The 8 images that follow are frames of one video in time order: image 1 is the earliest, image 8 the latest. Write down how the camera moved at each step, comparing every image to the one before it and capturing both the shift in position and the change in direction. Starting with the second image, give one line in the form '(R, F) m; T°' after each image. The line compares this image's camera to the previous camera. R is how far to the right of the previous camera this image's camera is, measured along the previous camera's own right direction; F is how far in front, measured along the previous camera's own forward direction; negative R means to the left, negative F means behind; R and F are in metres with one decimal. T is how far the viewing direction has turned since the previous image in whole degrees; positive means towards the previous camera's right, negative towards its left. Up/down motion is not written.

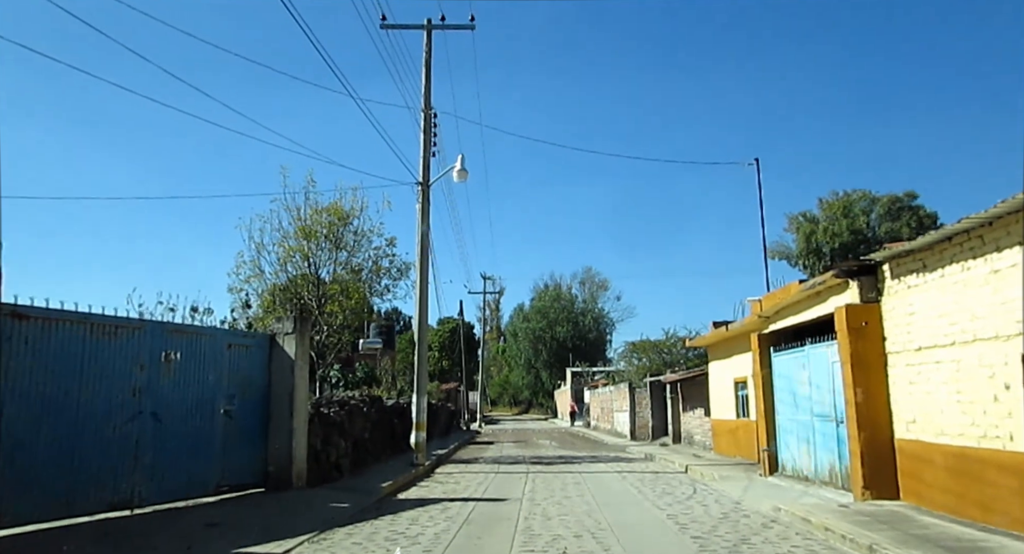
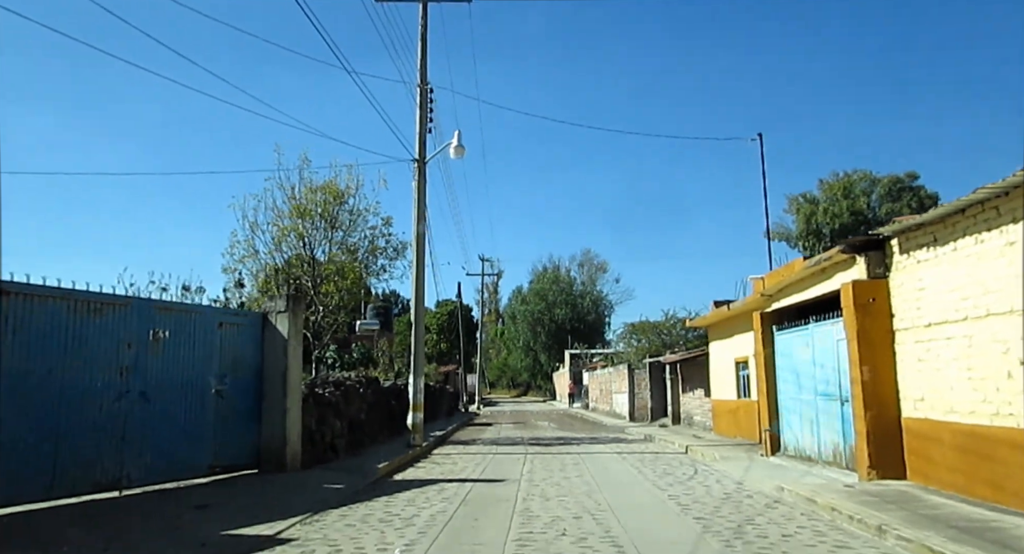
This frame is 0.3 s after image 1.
(0.0, +0.3) m; 0°
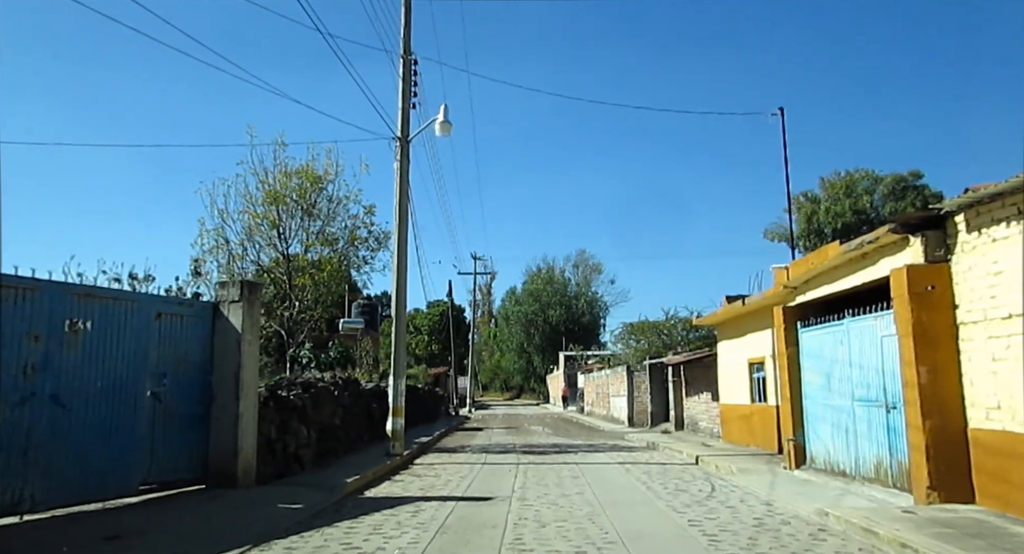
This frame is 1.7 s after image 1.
(0.0, +2.1) m; 0°
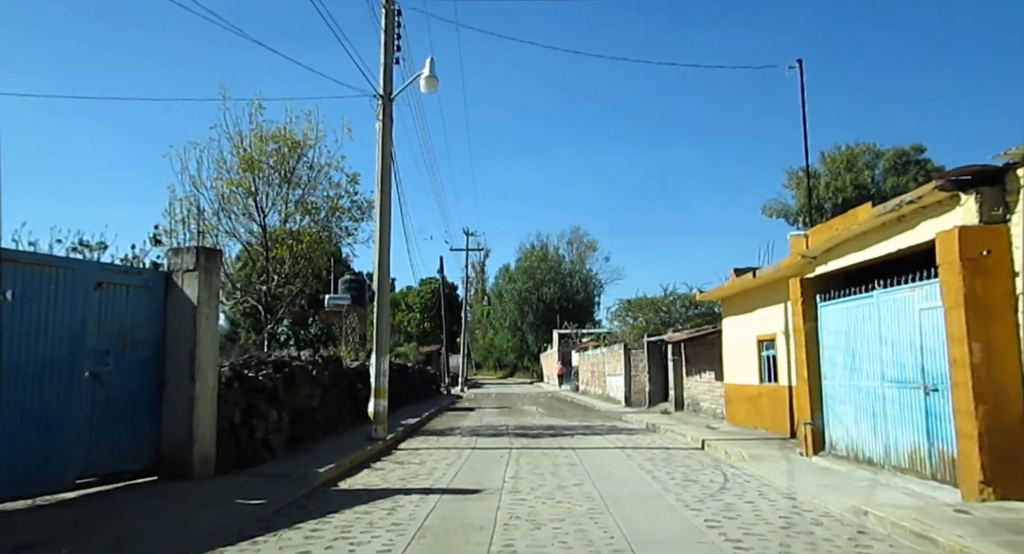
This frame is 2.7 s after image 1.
(0.0, +1.5) m; 0°
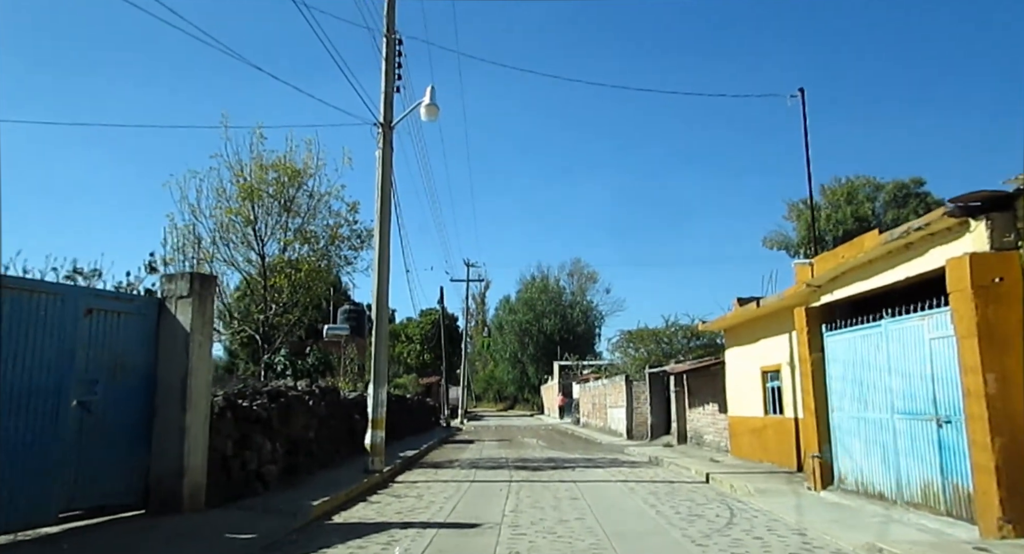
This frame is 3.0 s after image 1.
(0.0, +0.2) m; 0°
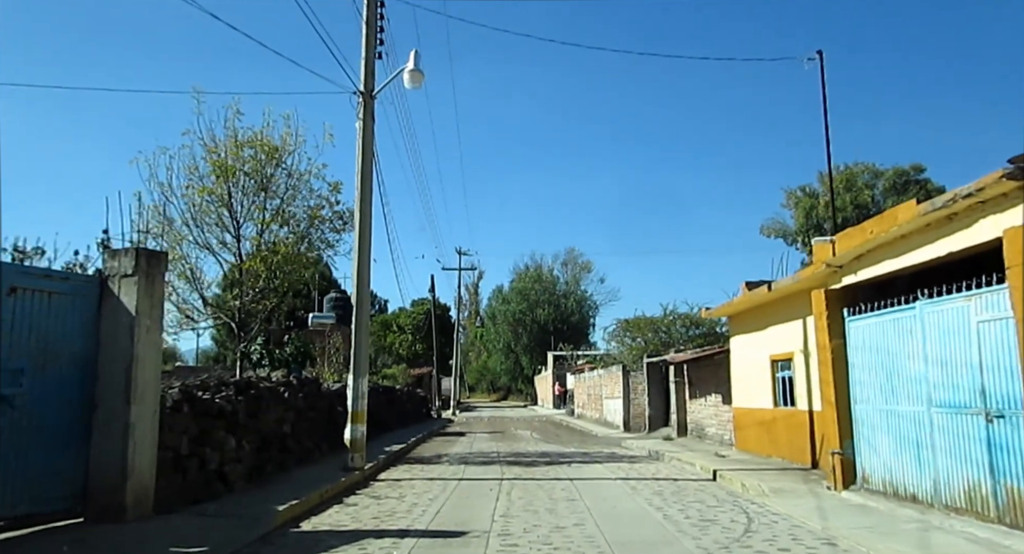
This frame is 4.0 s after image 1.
(0.0, +1.3) m; 0°
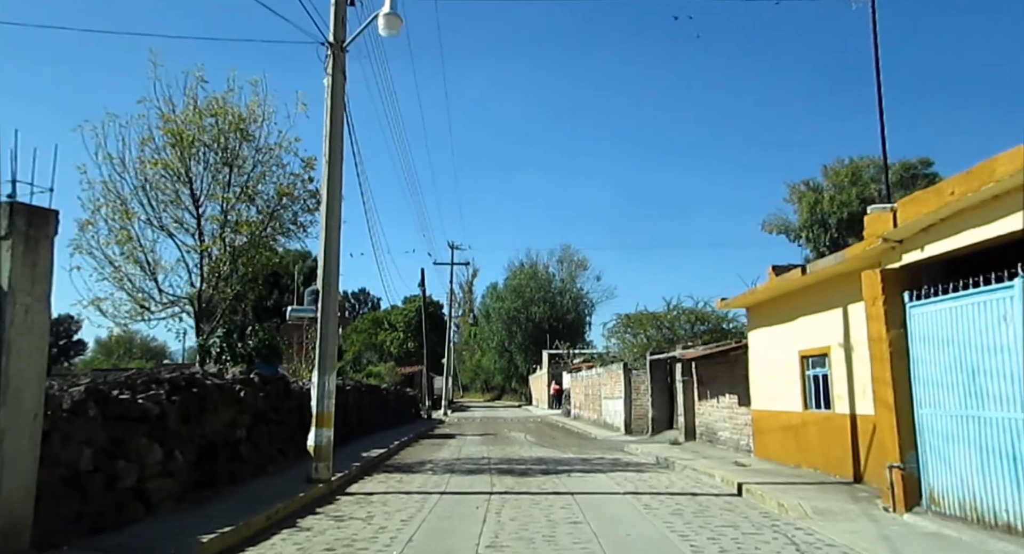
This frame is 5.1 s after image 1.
(+0.1, +2.3) m; 0°
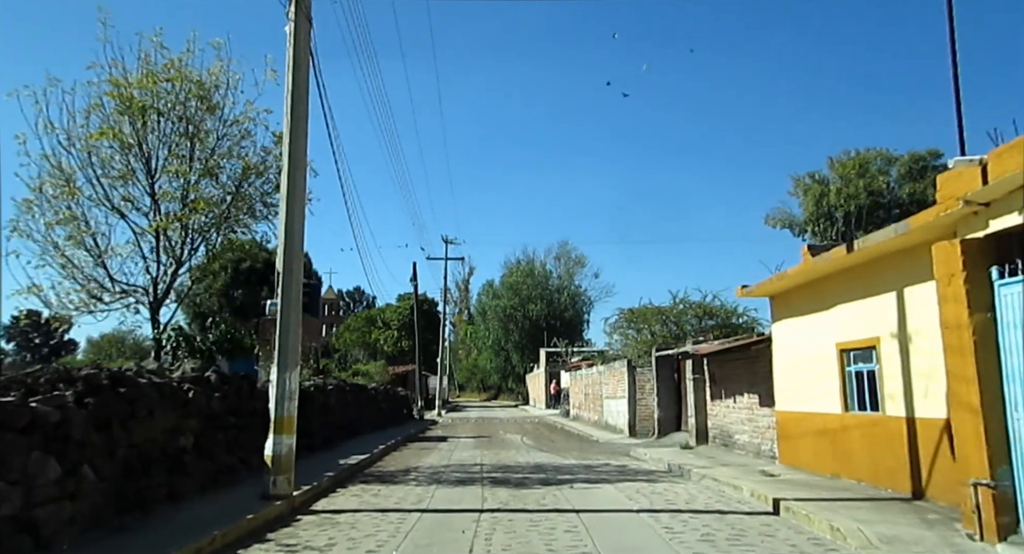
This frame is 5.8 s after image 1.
(0.0, +2.1) m; 0°
